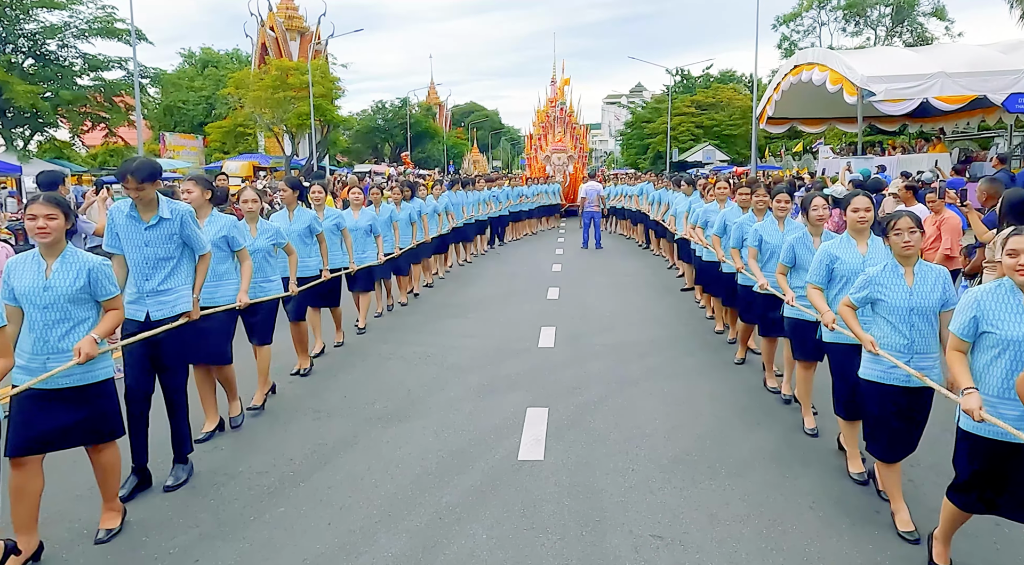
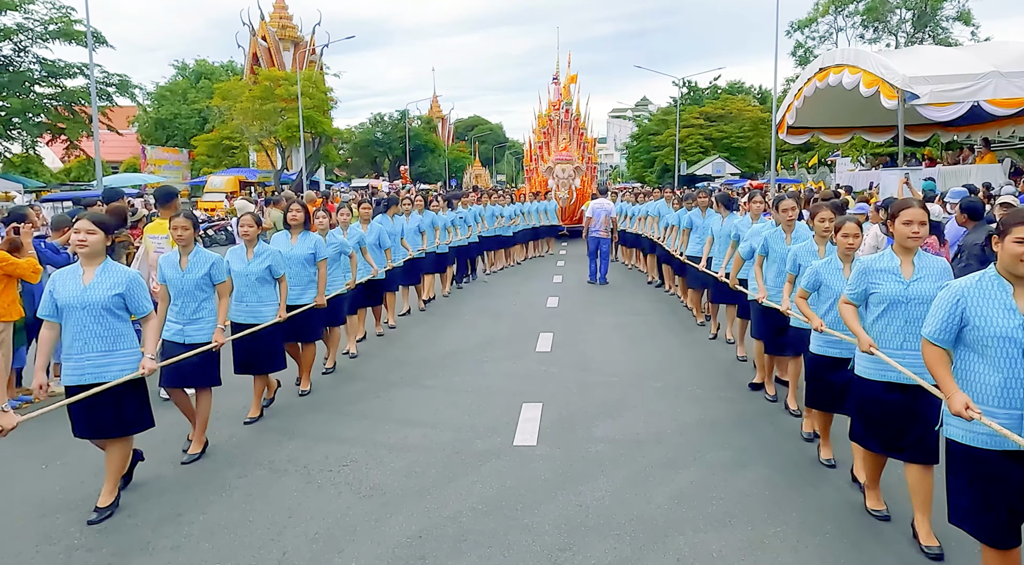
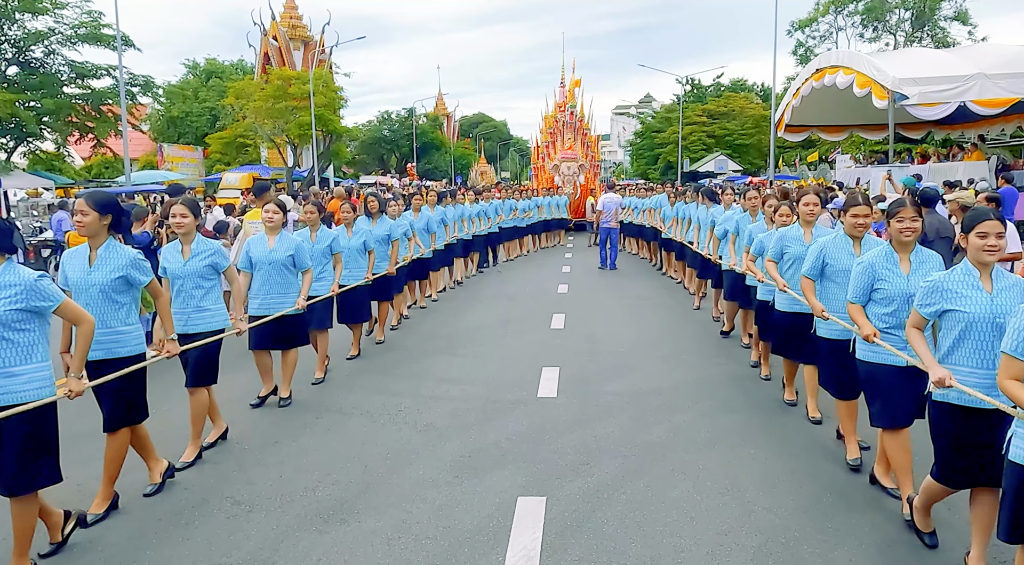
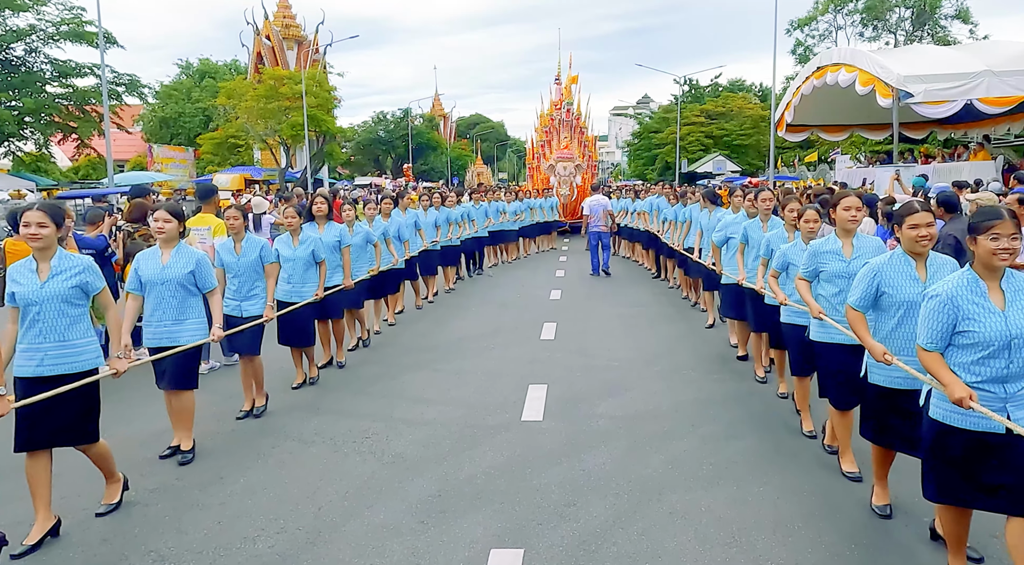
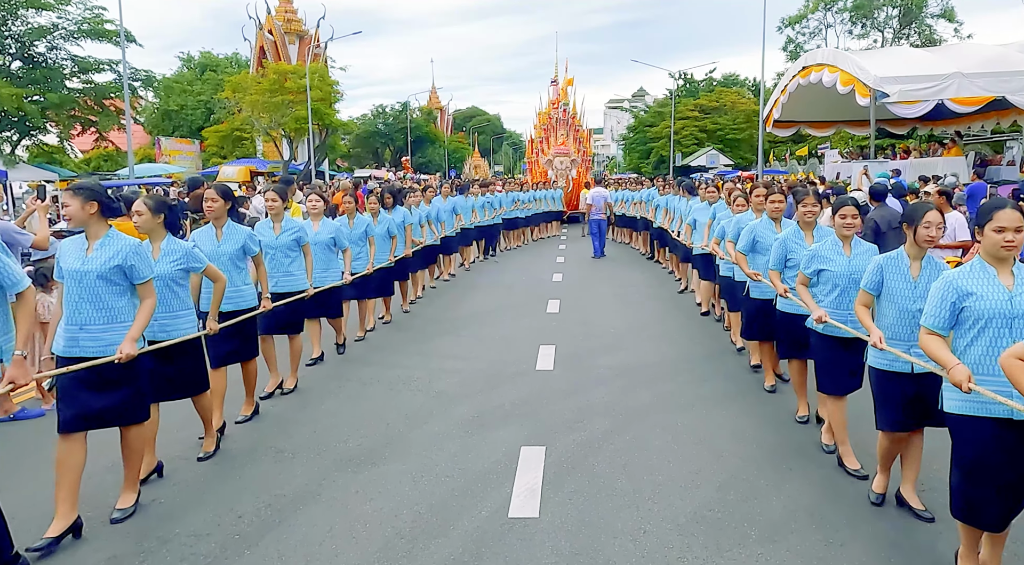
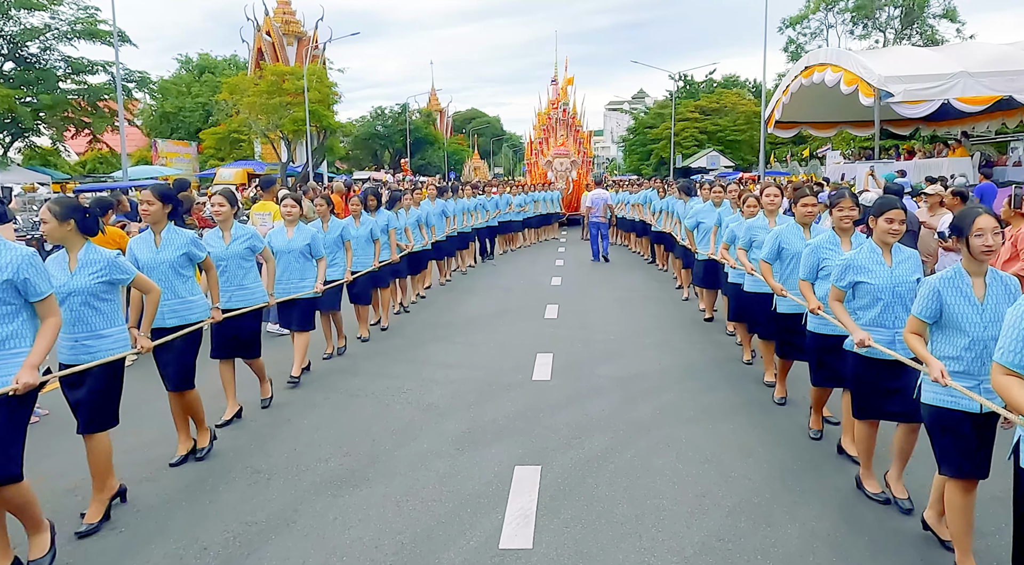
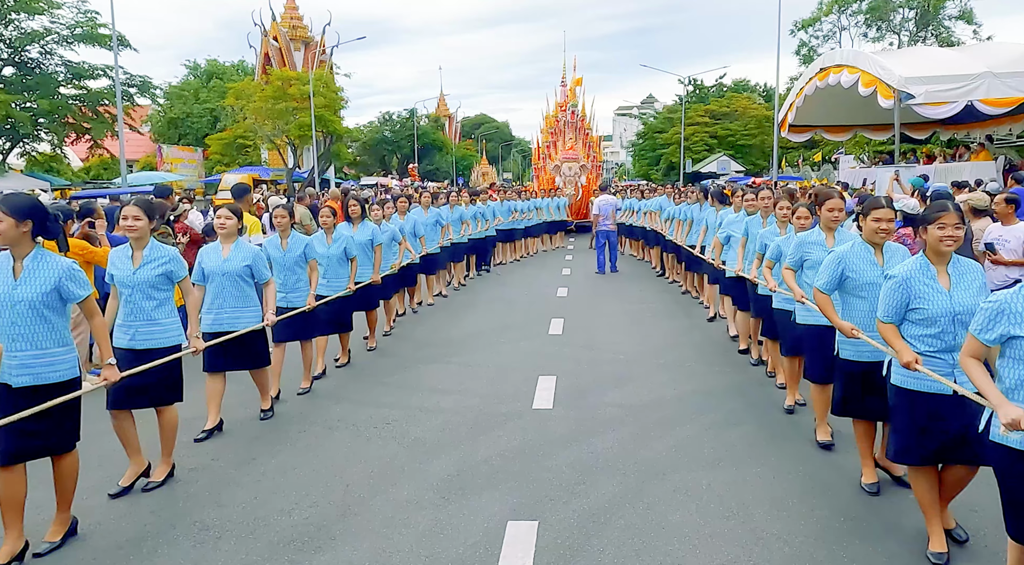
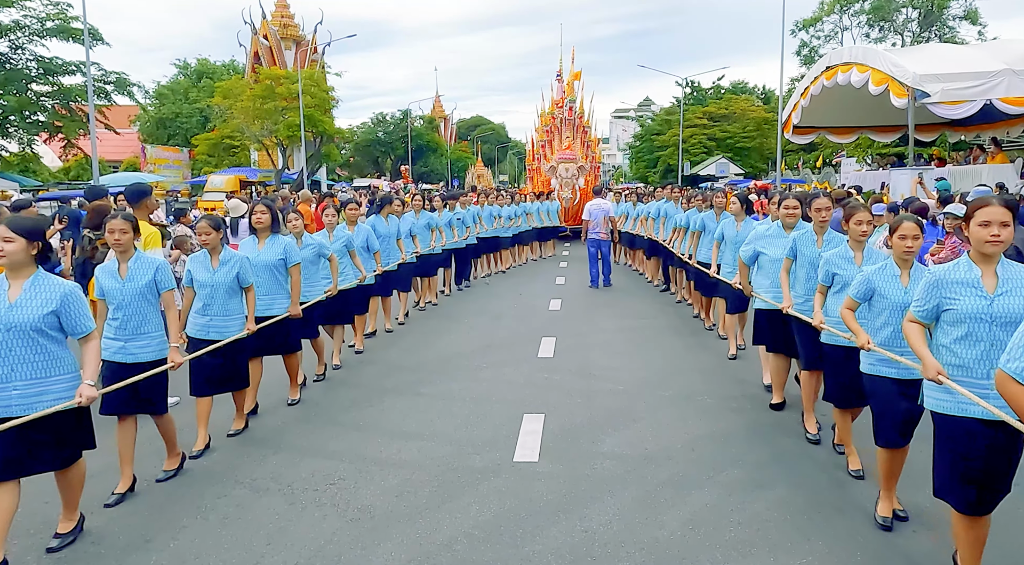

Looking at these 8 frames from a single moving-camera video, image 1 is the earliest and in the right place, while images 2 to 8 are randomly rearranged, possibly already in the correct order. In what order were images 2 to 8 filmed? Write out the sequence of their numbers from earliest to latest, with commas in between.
5, 6, 3, 7, 4, 2, 8
